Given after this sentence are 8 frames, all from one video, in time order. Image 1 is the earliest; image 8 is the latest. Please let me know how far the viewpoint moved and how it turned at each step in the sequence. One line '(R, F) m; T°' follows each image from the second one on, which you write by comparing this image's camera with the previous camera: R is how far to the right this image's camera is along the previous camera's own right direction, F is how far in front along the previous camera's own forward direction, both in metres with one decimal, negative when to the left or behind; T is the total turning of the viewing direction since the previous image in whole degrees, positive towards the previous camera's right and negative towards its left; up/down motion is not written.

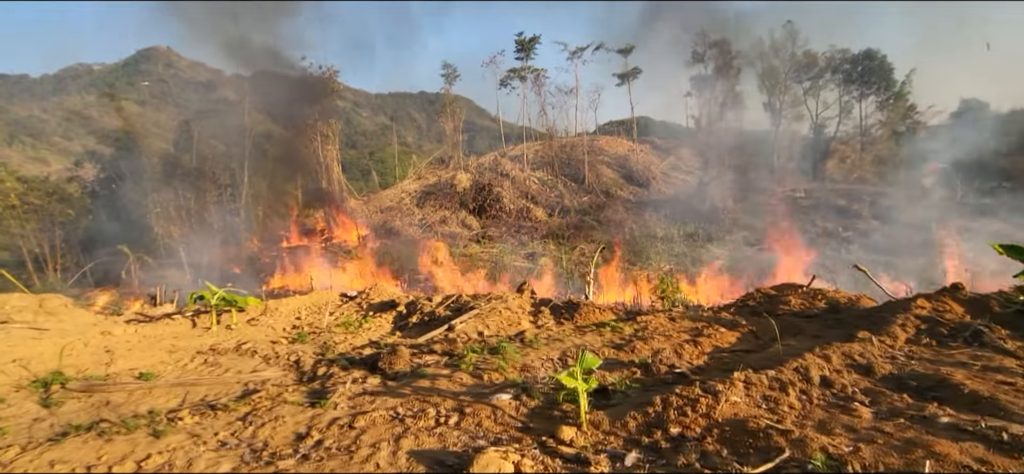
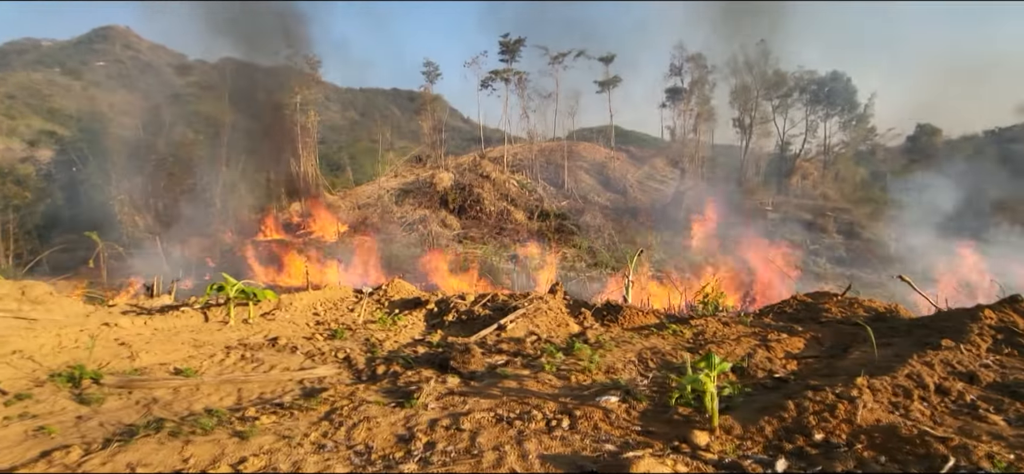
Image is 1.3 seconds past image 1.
(-1.0, +0.2) m; +4°
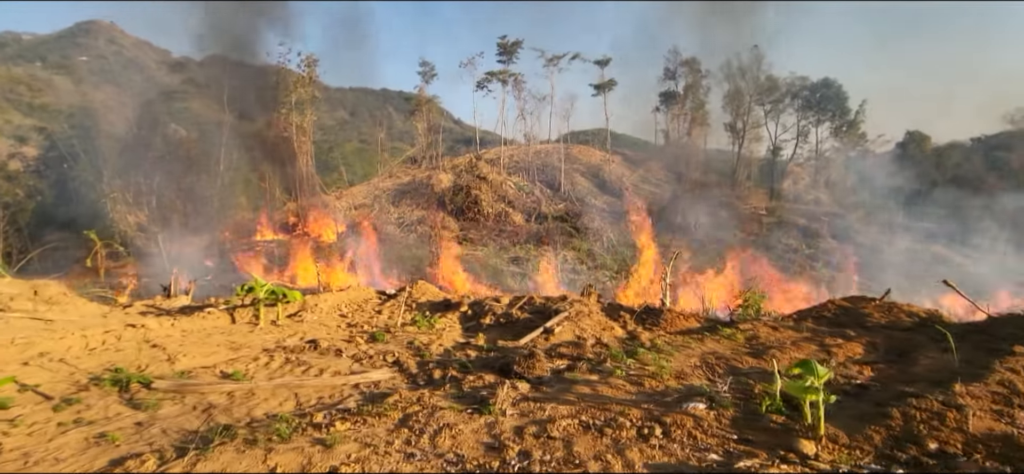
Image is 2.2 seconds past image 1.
(-0.7, +0.1) m; +1°
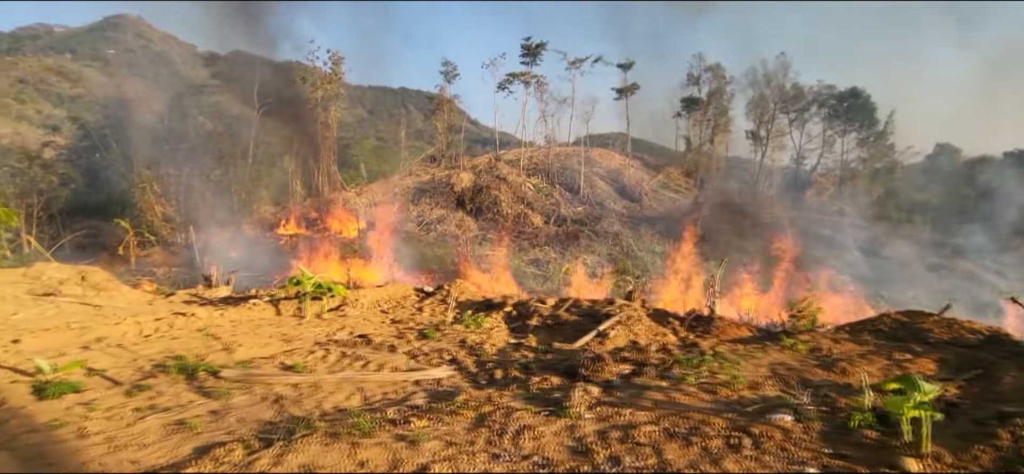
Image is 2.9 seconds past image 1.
(-0.5, 0.0) m; -2°
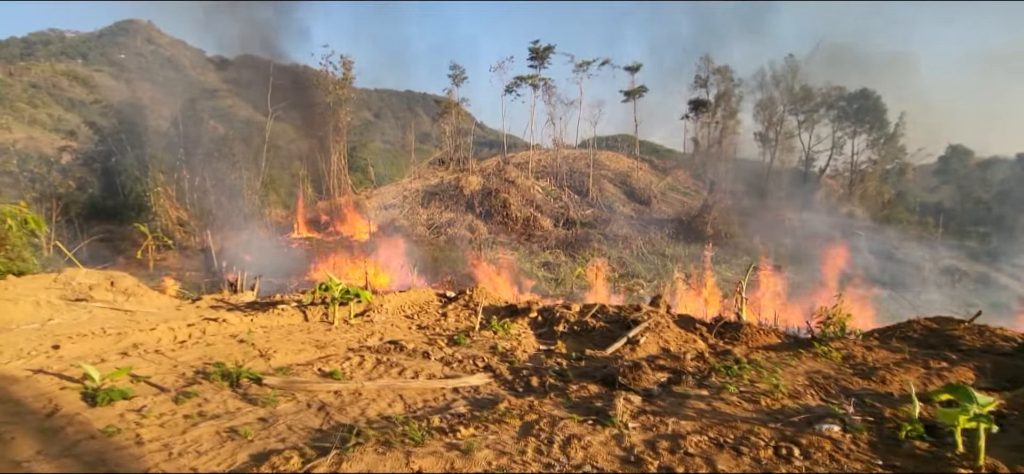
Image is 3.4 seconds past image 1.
(-0.3, 0.0) m; -1°
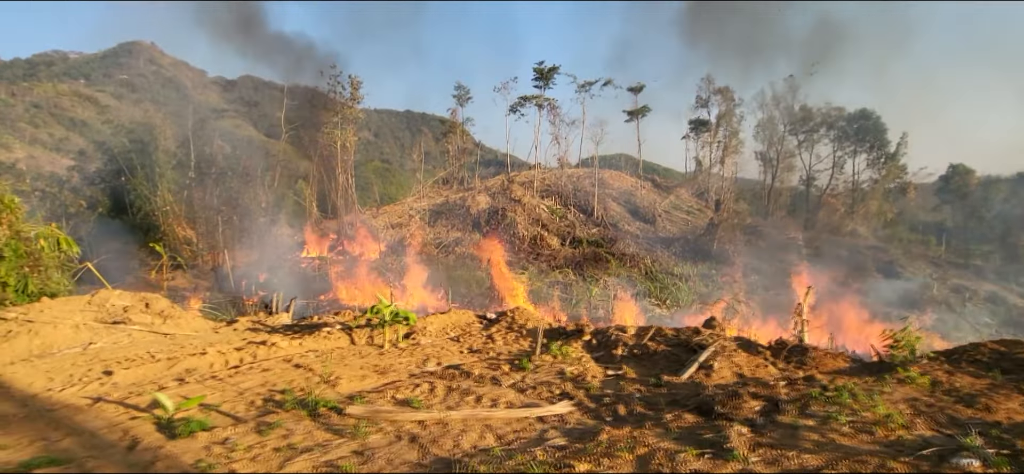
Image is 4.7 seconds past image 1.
(-0.8, +0.1) m; 0°
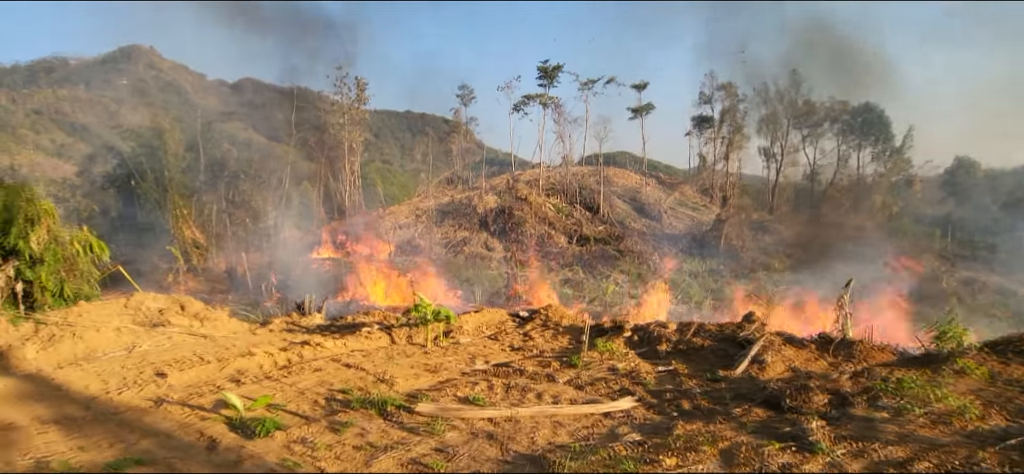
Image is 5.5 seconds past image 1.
(-0.5, 0.0) m; 0°
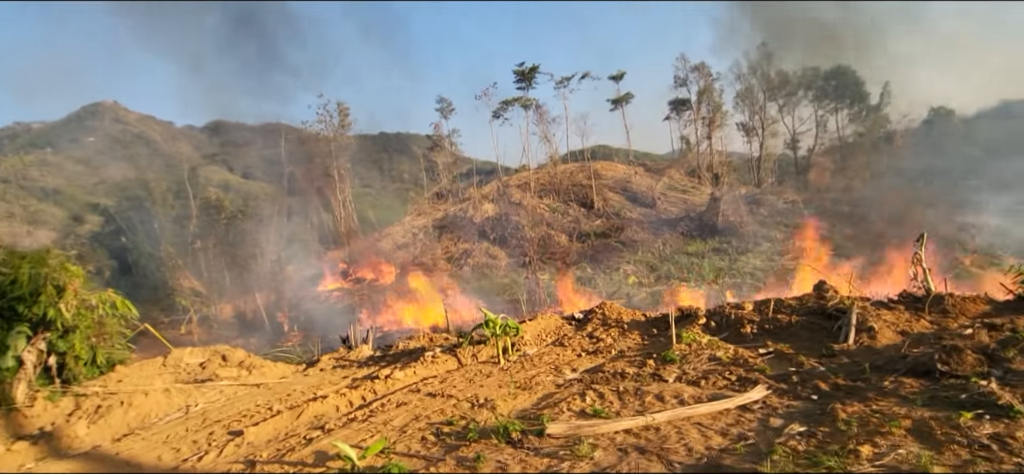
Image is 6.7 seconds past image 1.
(-0.9, +0.3) m; +1°
